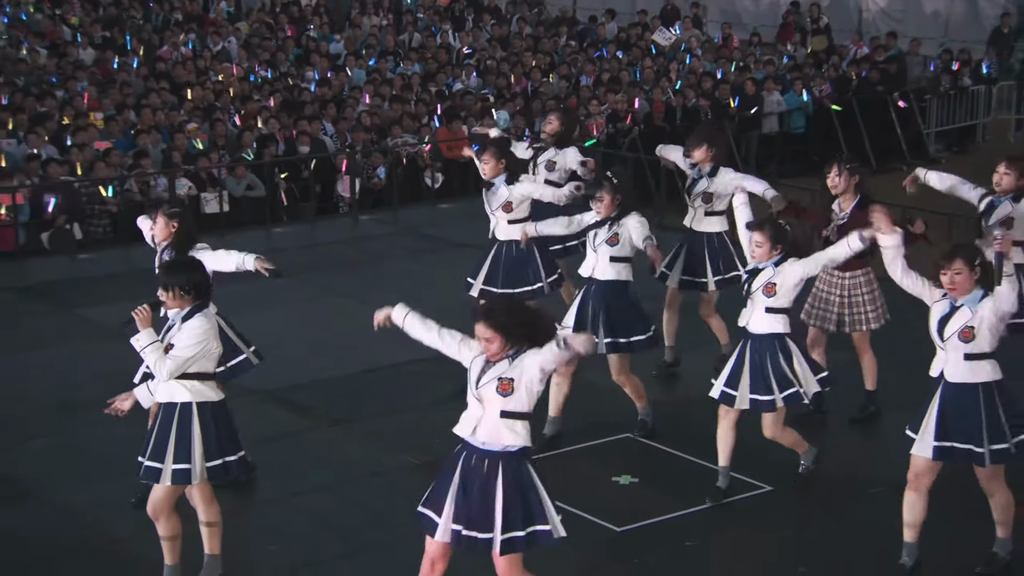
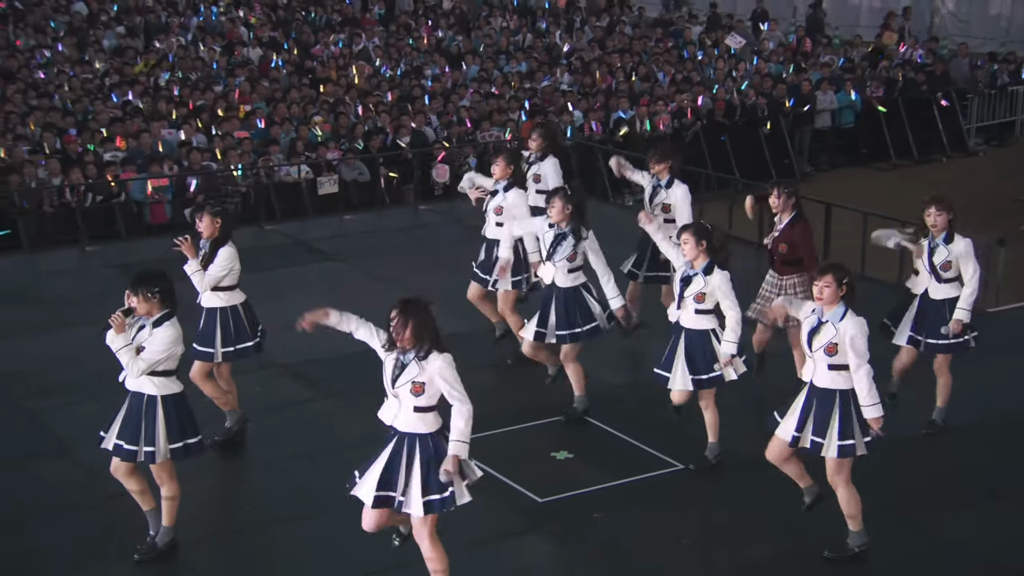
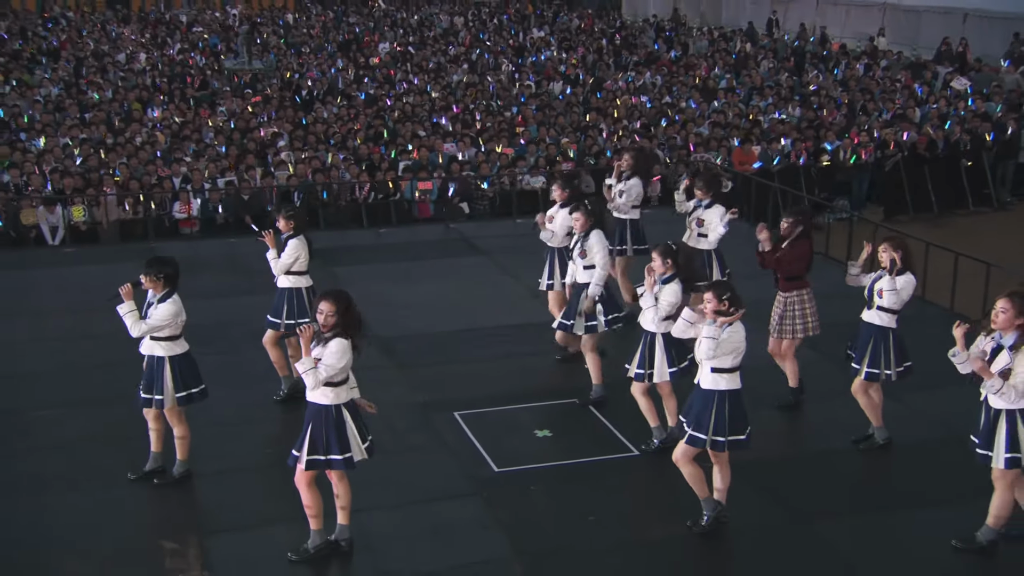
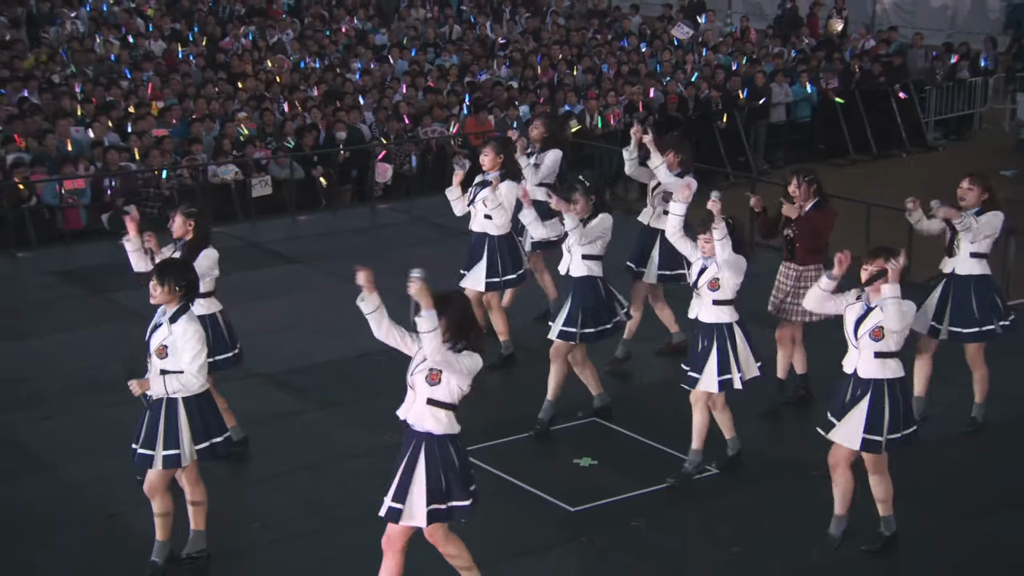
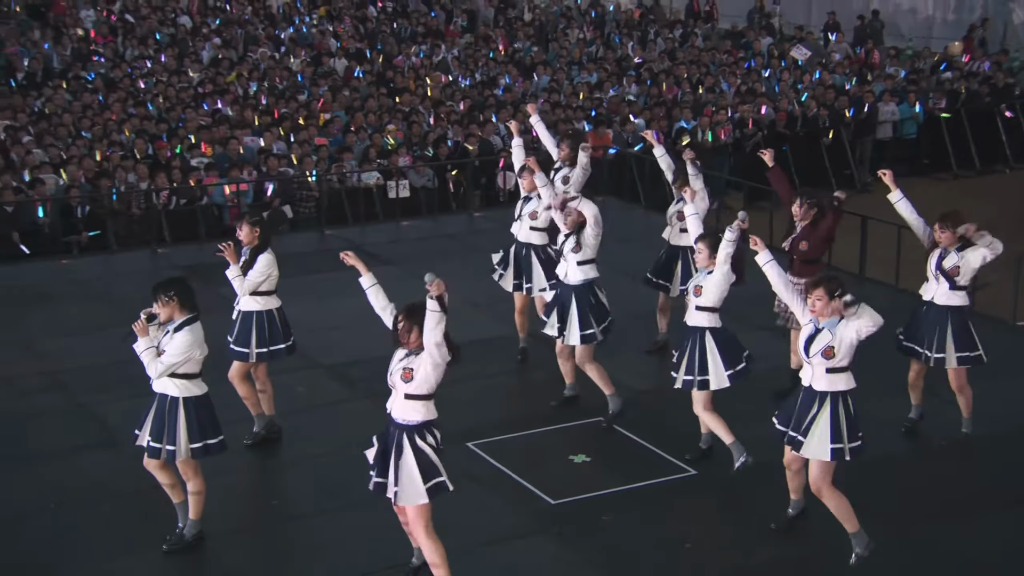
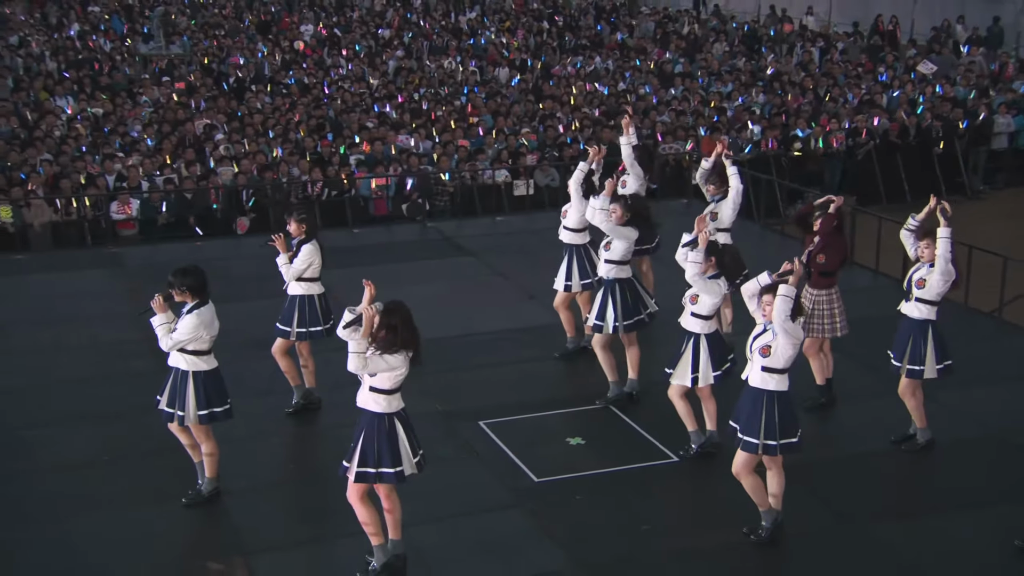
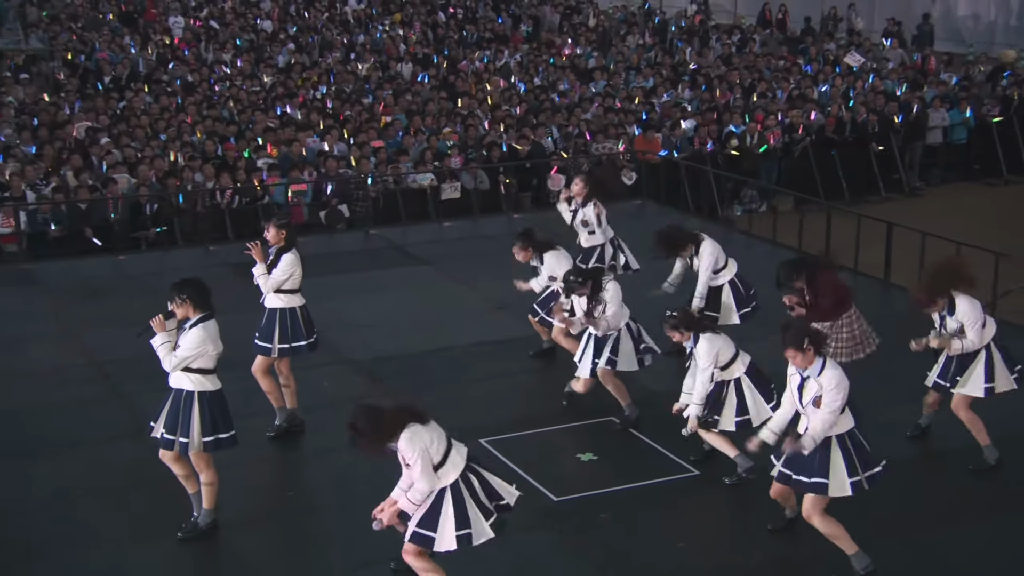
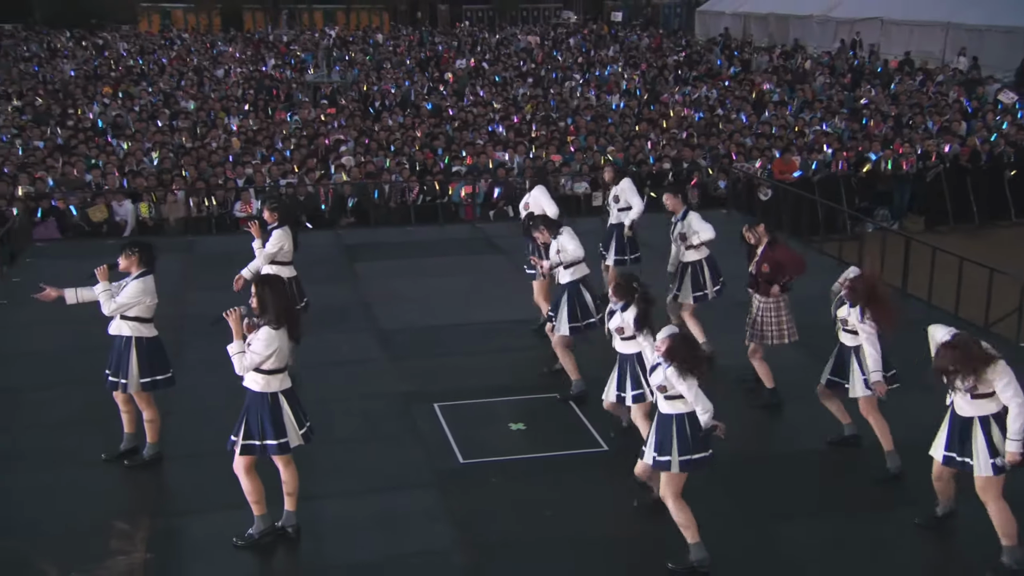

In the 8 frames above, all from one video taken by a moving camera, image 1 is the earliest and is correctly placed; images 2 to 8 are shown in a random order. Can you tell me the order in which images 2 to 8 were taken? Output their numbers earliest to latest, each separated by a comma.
4, 2, 5, 7, 6, 3, 8
